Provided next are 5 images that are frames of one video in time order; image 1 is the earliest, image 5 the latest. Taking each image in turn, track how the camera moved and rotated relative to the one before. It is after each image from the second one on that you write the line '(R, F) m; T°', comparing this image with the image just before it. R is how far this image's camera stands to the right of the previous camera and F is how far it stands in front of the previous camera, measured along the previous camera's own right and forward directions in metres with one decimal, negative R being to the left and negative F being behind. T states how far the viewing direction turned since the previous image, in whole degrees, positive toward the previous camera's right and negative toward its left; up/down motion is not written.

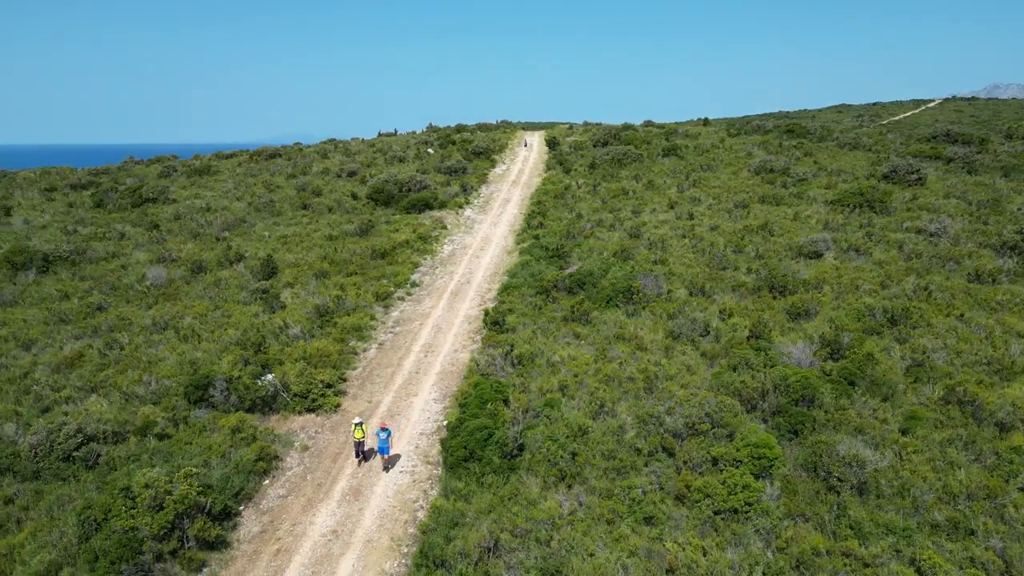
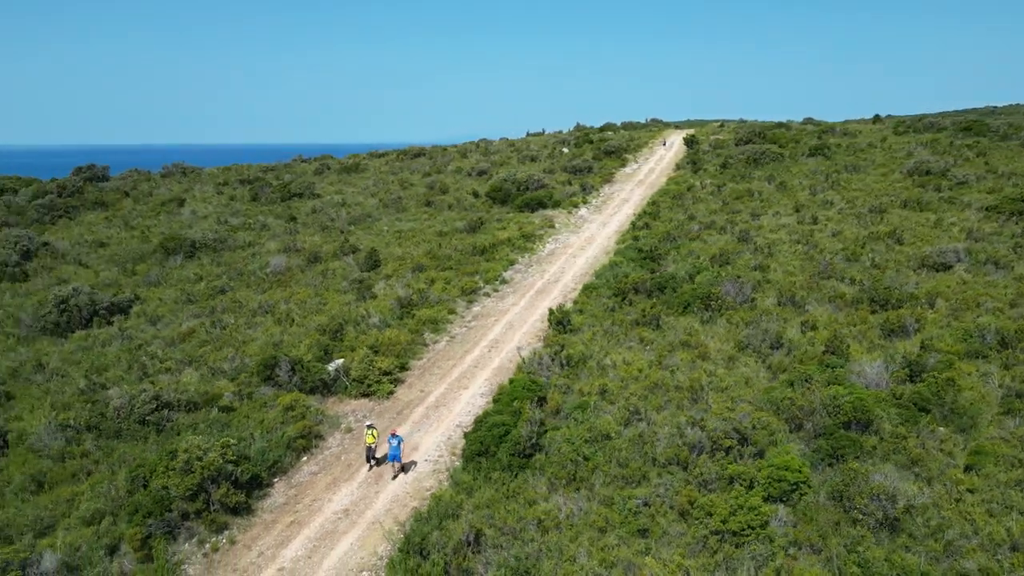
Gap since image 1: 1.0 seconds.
(+2.2, +0.2) m; -12°
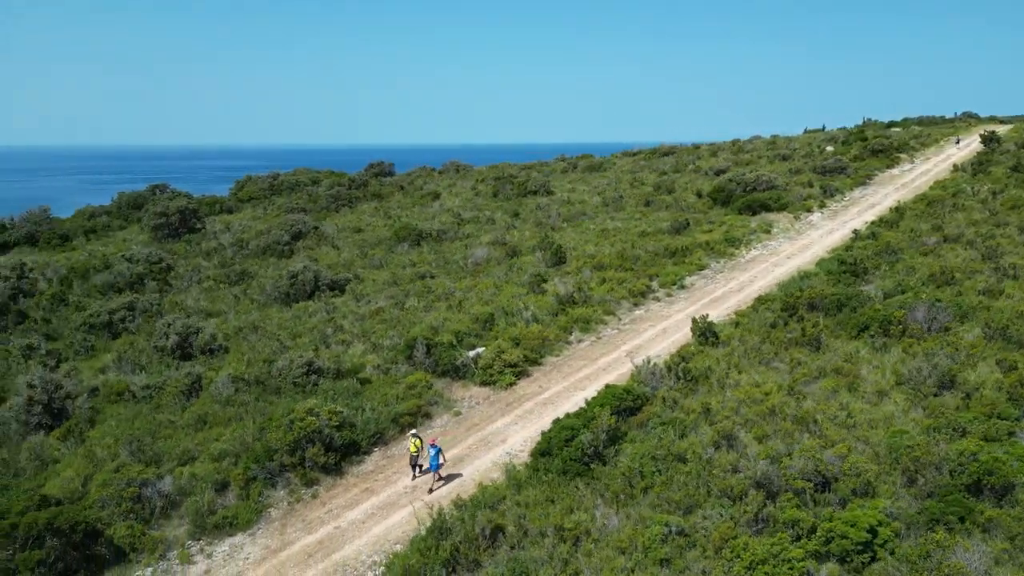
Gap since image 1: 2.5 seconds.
(+3.2, +0.6) m; -21°
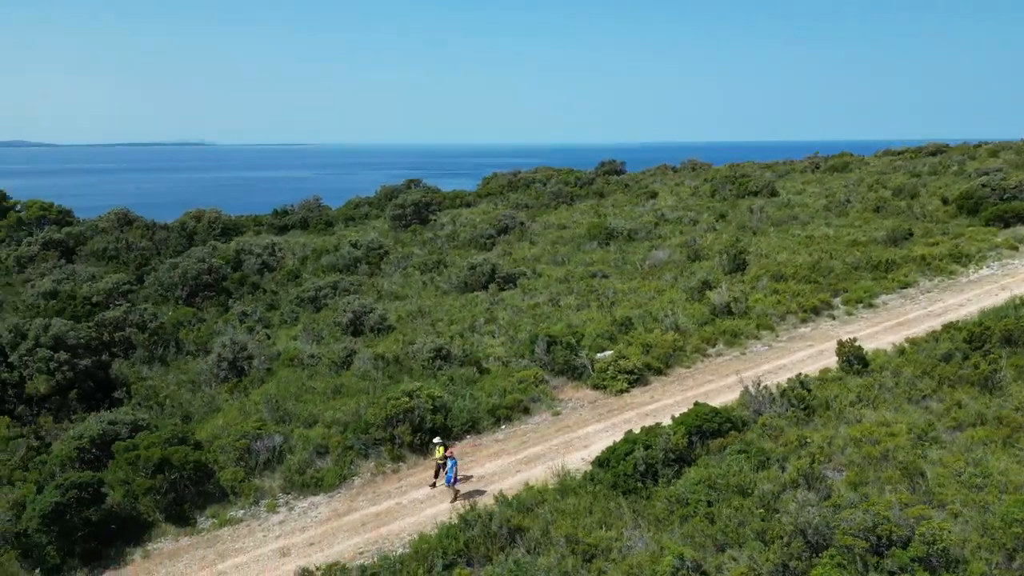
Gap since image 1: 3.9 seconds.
(+2.9, +0.5) m; -20°
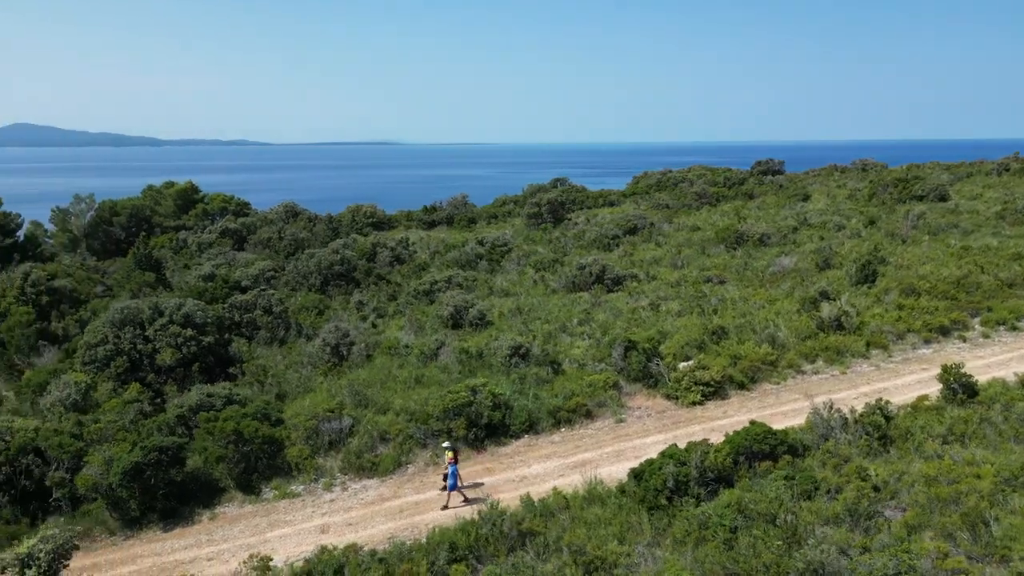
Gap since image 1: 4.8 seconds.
(+1.9, +0.2) m; -13°
